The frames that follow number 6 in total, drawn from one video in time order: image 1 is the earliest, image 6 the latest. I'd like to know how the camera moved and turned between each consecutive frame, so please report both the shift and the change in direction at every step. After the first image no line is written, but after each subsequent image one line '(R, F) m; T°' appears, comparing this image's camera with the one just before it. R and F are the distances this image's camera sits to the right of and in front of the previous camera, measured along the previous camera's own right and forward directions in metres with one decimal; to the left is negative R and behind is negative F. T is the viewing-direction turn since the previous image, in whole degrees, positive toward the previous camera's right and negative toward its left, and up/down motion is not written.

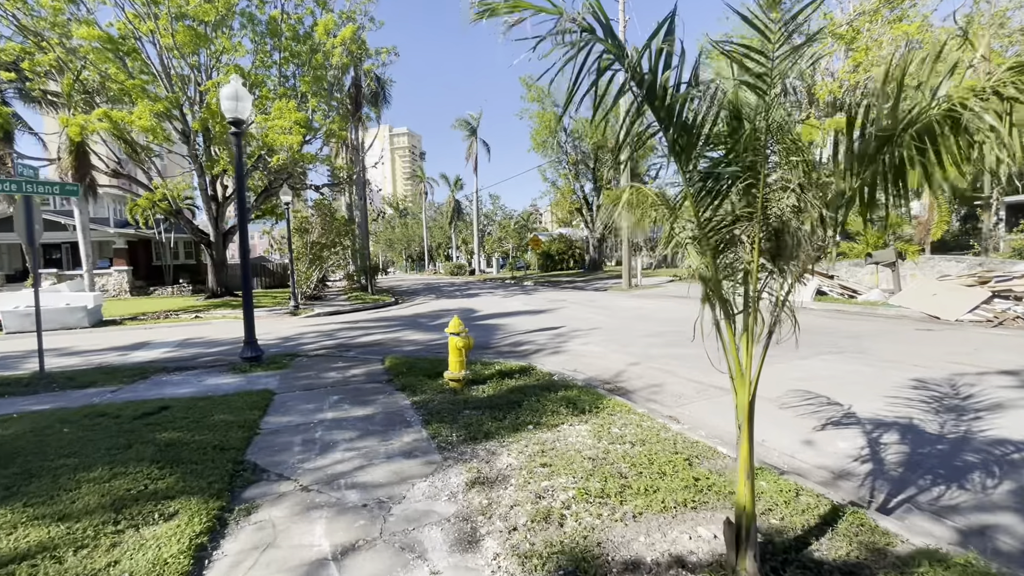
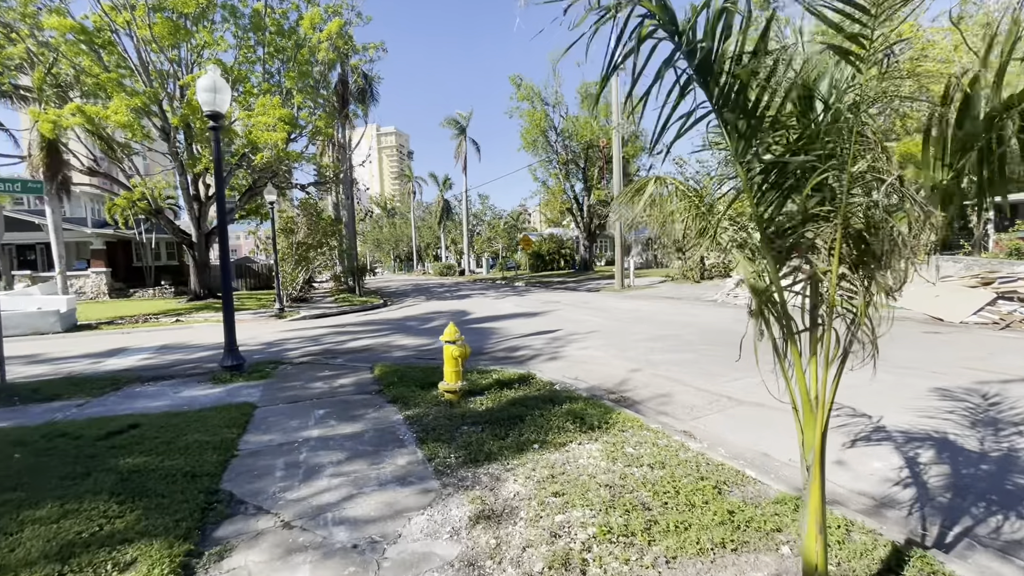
(-0.1, +0.4) m; +1°
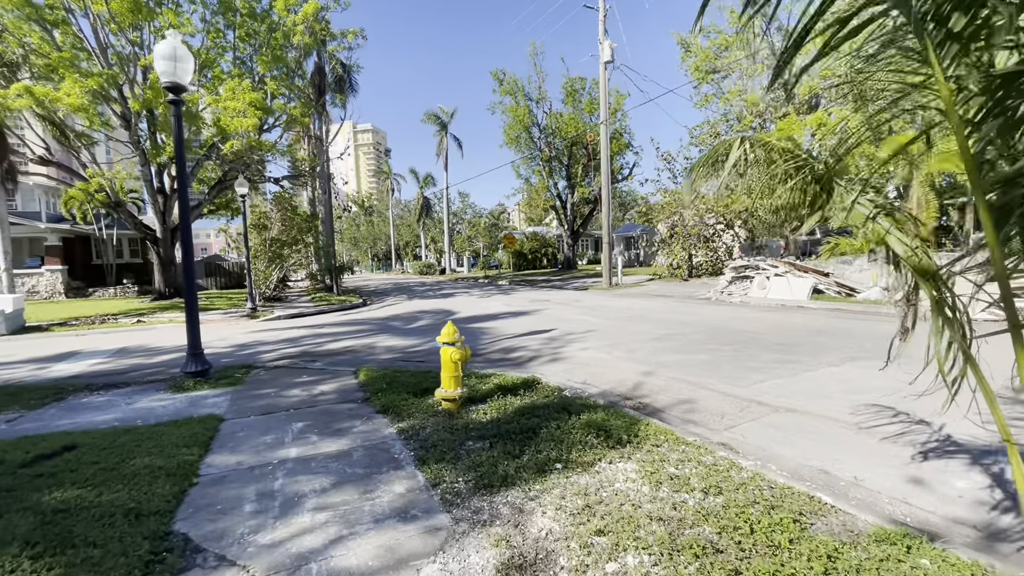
(-0.3, +0.7) m; +3°
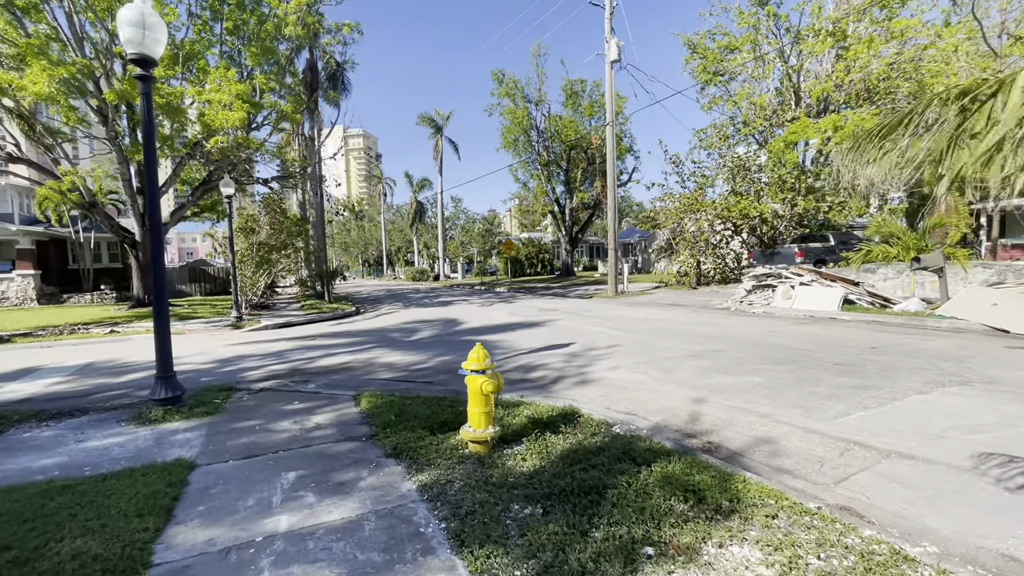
(-0.5, +1.0) m; +1°
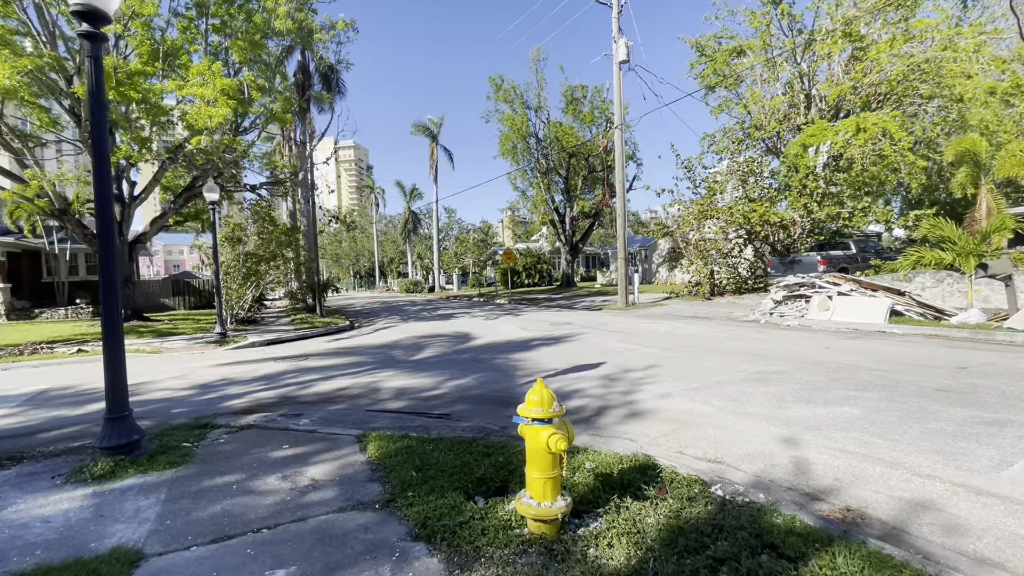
(-0.5, +1.2) m; +1°
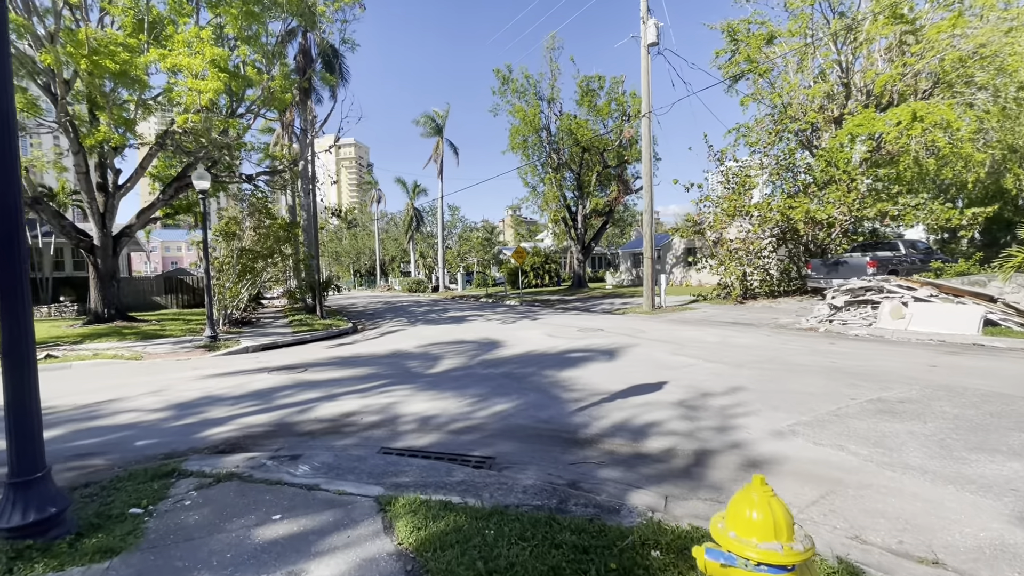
(-0.7, +1.5) m; 0°
